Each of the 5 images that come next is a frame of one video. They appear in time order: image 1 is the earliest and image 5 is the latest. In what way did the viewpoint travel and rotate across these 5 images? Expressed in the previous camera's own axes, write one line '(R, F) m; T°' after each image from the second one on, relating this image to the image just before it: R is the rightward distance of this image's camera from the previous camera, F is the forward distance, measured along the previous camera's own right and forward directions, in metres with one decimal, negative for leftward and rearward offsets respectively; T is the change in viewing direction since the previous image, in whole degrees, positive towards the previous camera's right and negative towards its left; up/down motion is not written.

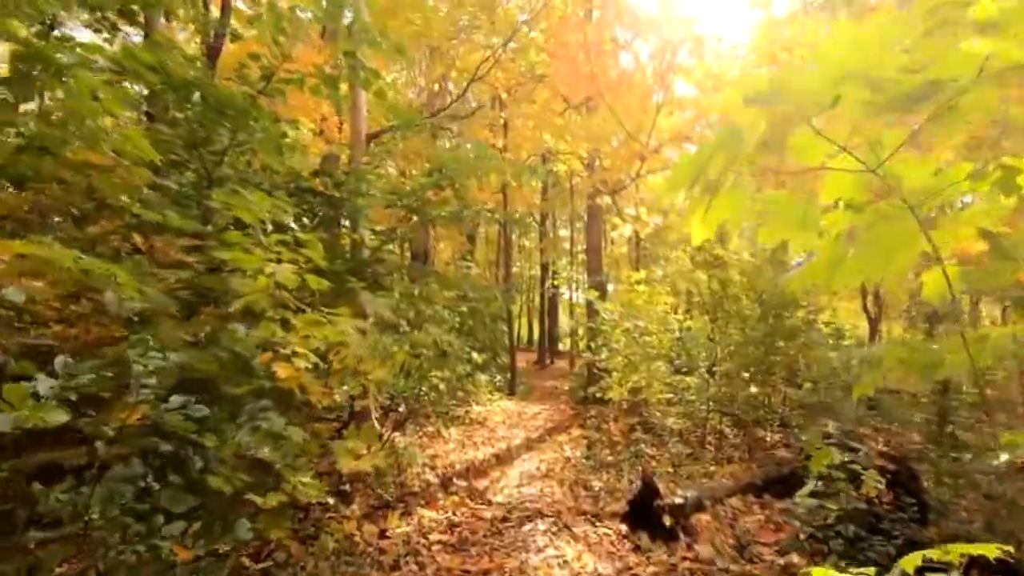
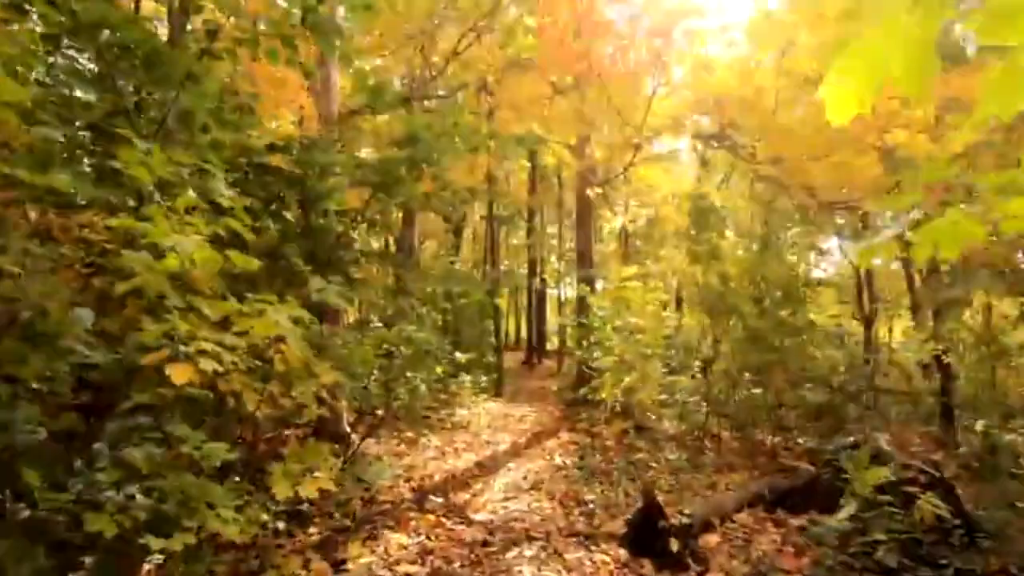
(0.0, +0.5) m; +1°
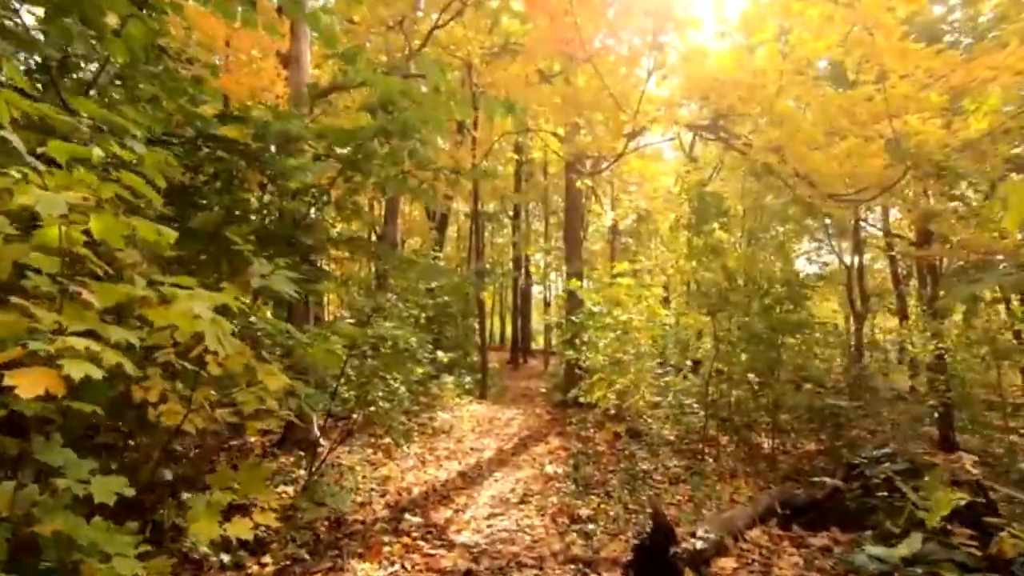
(0.0, +0.5) m; +2°
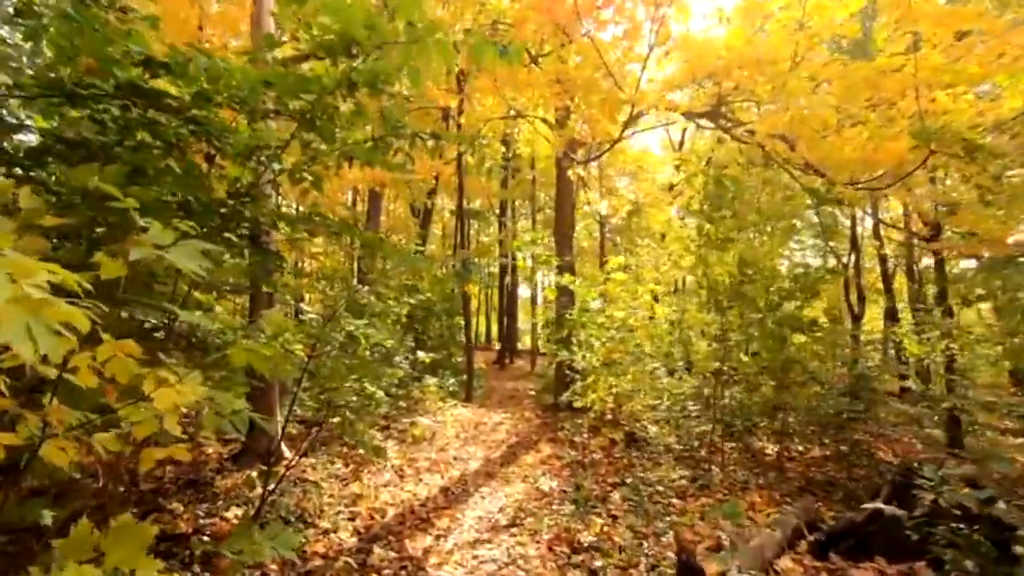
(0.0, +0.6) m; +2°
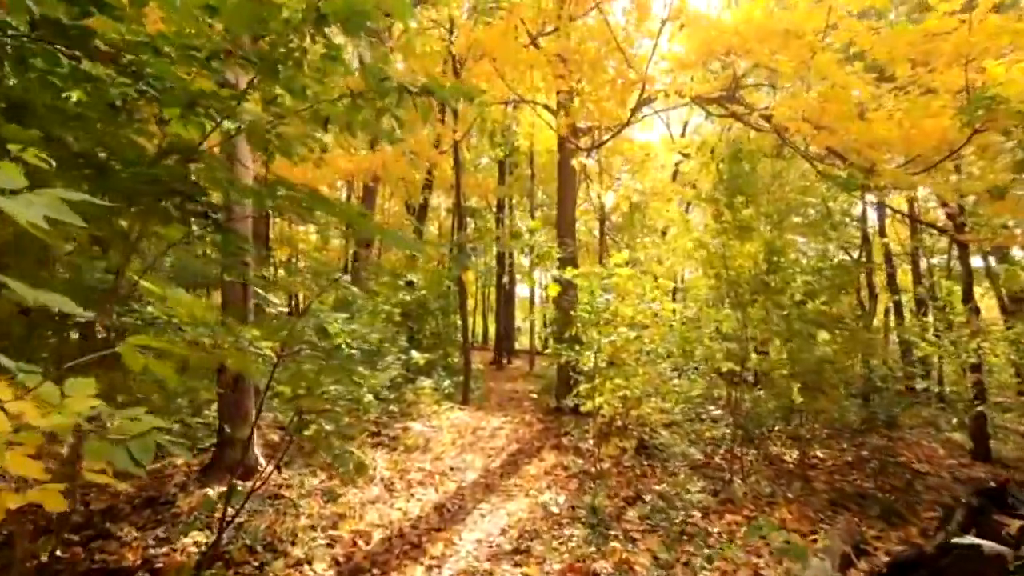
(0.0, +0.5) m; 0°
